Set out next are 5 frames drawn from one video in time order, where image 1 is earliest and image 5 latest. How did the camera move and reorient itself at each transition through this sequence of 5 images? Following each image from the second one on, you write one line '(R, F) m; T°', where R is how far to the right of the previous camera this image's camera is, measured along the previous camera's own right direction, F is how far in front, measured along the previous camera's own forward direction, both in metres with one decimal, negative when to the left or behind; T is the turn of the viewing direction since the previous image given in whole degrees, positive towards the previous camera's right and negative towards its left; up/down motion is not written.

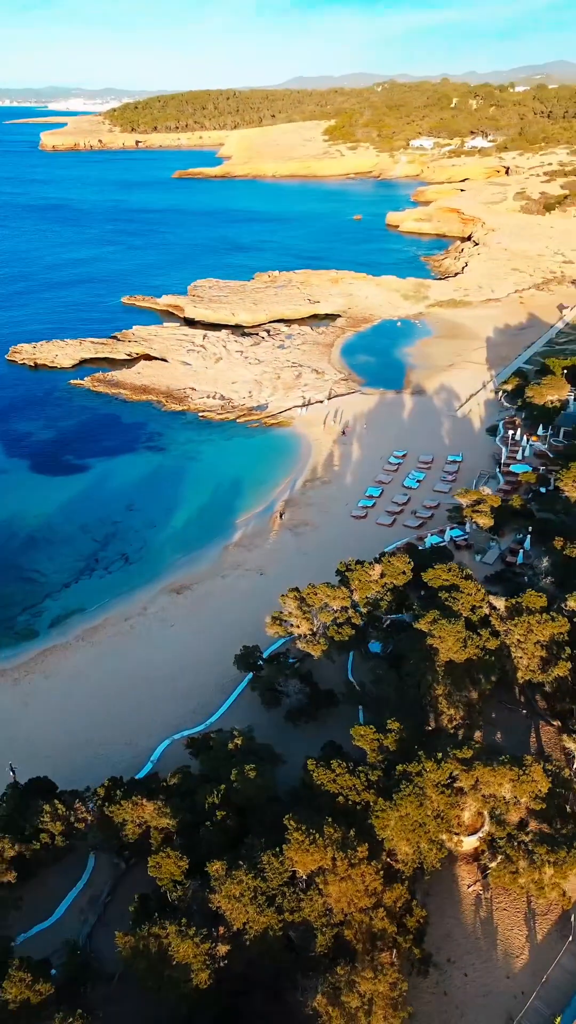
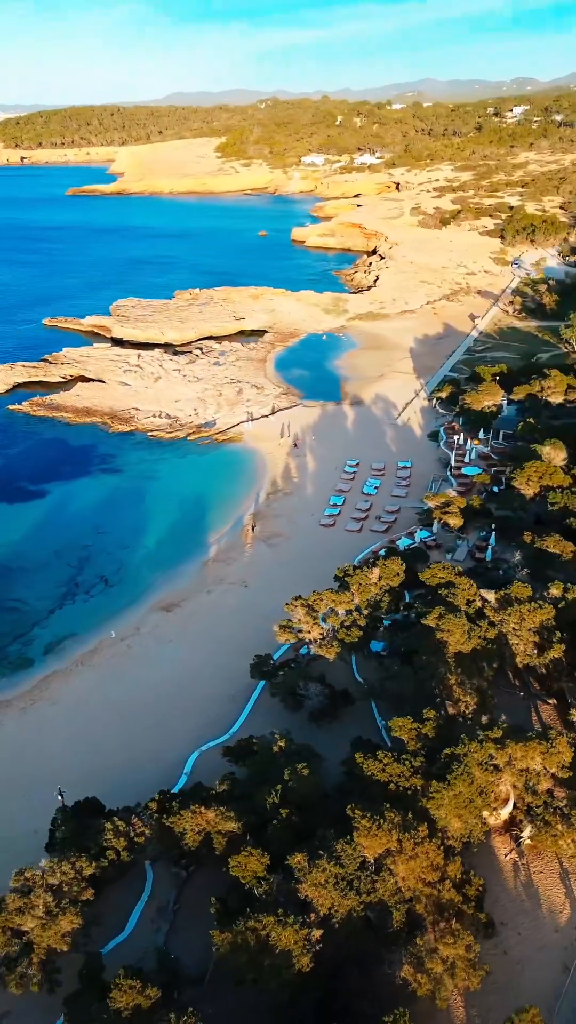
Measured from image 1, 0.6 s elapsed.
(-2.5, -0.7) m; +7°
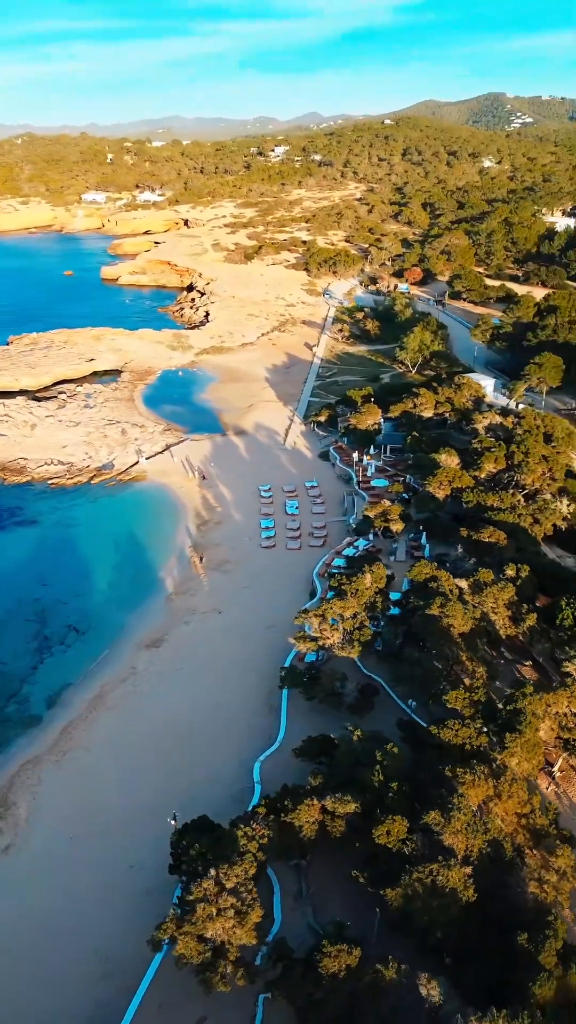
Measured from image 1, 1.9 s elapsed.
(-5.7, -1.3) m; +15°
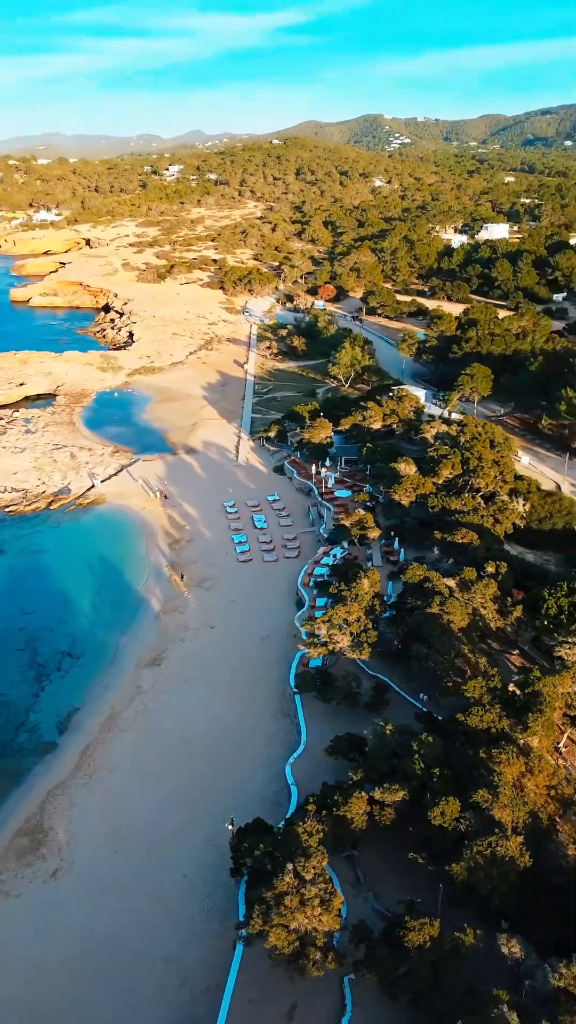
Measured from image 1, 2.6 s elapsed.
(-2.9, -0.8) m; +7°
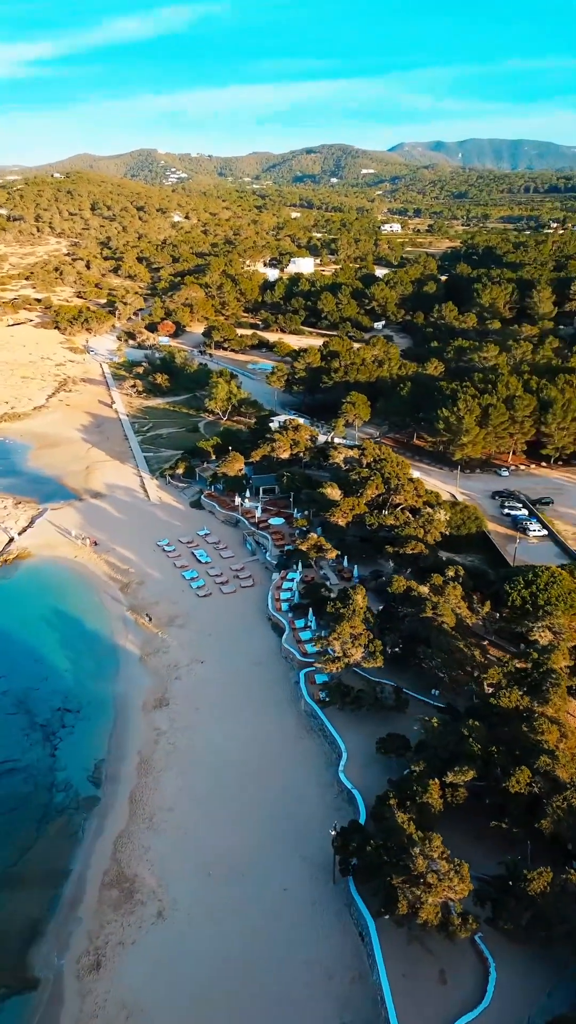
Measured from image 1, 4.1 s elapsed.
(-6.0, -1.1) m; +14°
